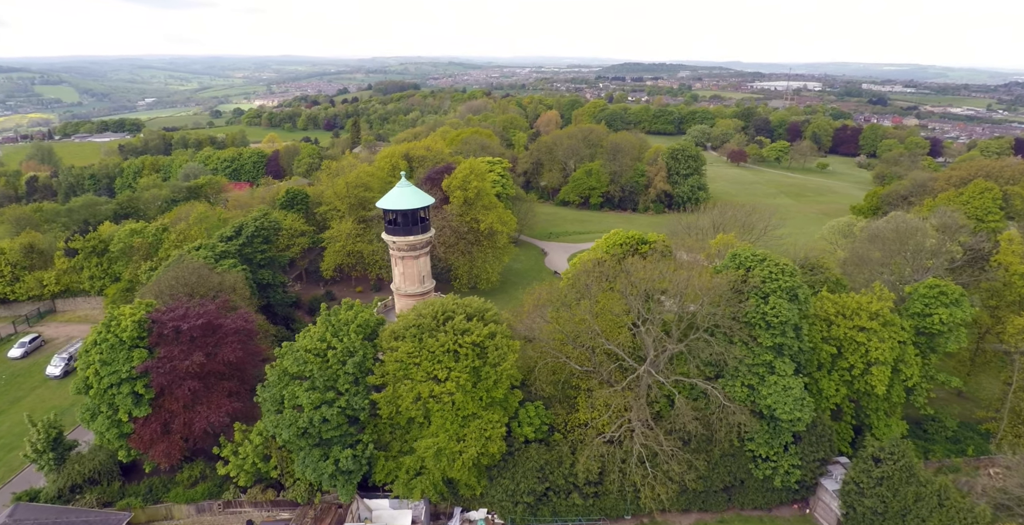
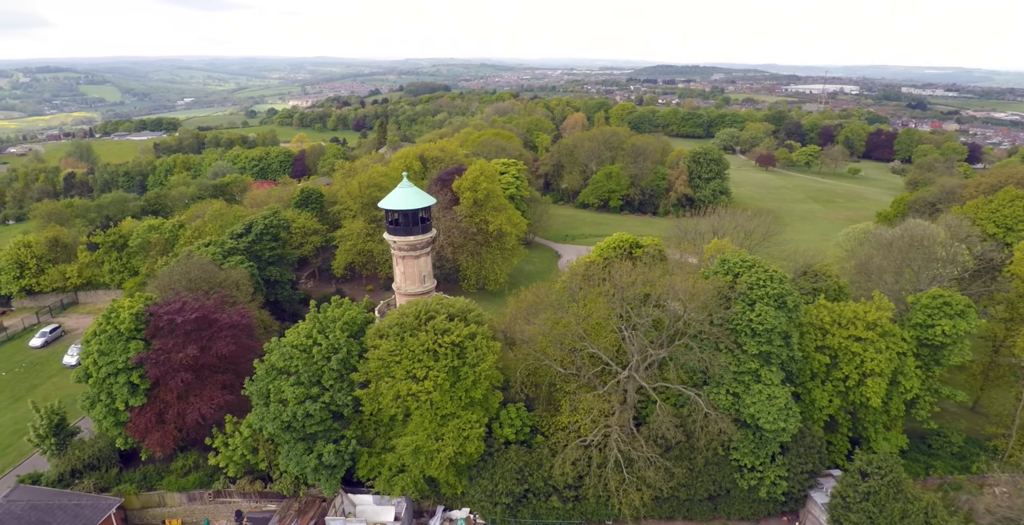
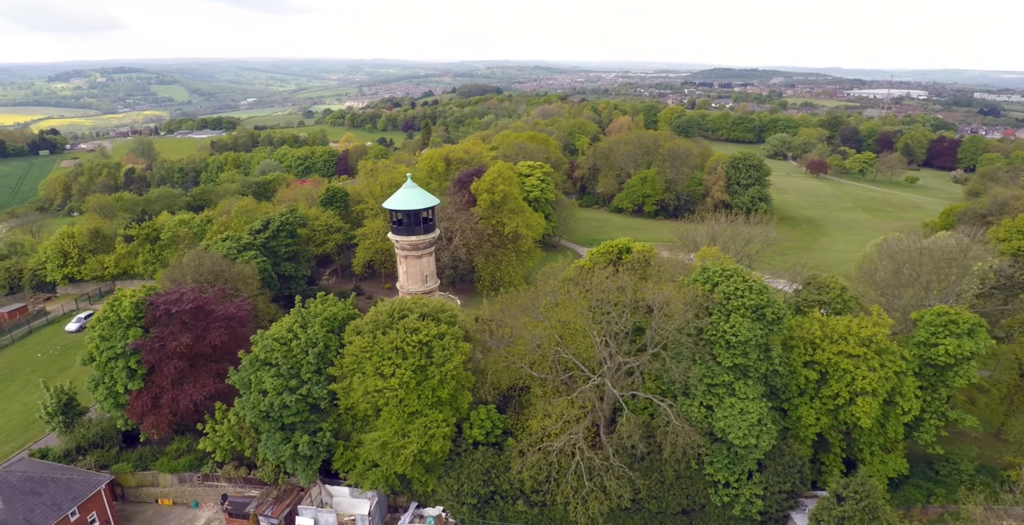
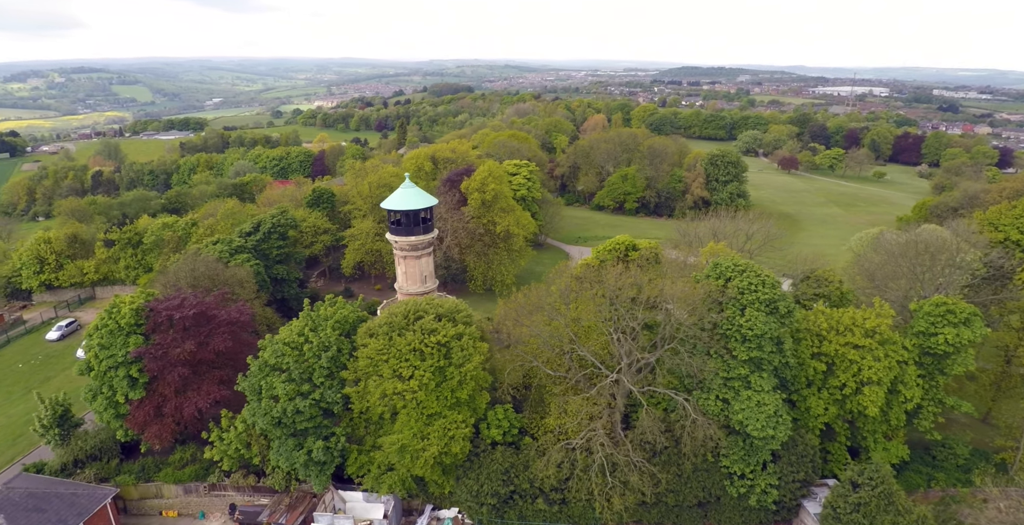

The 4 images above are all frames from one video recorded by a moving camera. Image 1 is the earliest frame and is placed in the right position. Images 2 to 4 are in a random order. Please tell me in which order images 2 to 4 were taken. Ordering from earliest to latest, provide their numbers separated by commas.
2, 4, 3
